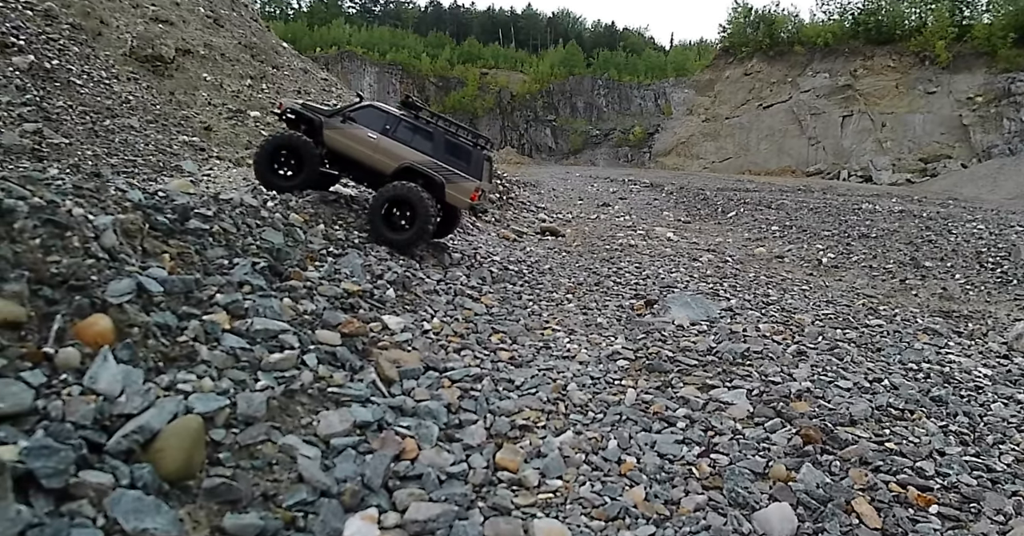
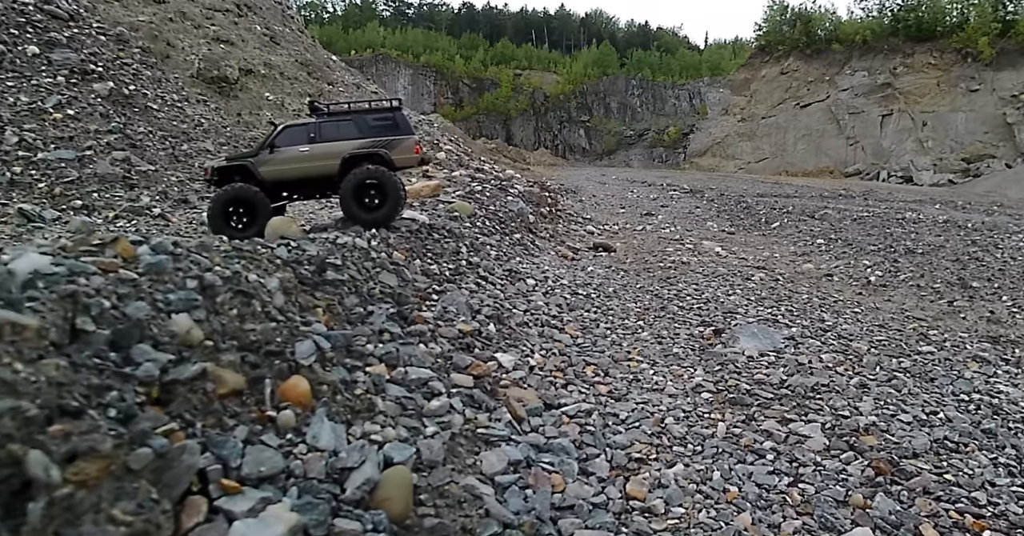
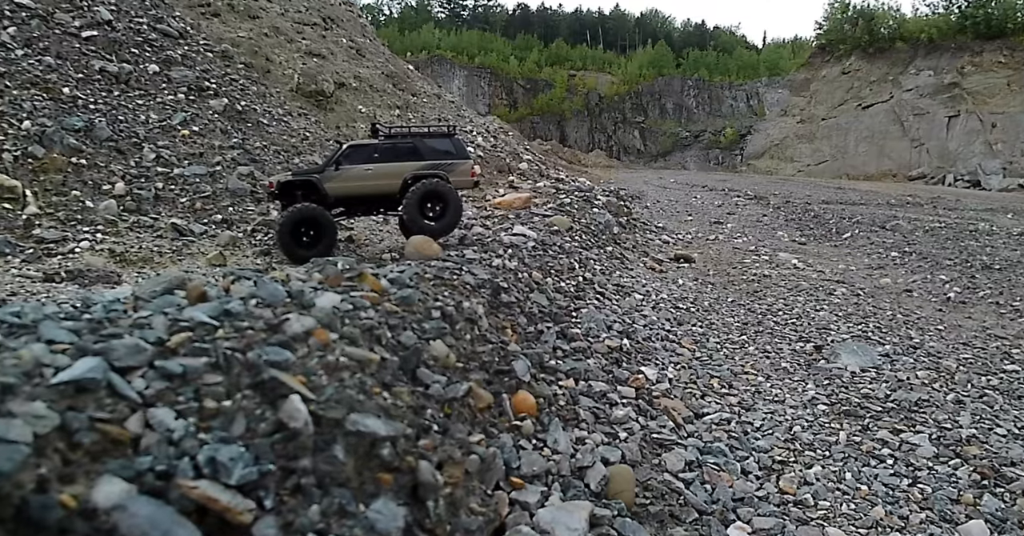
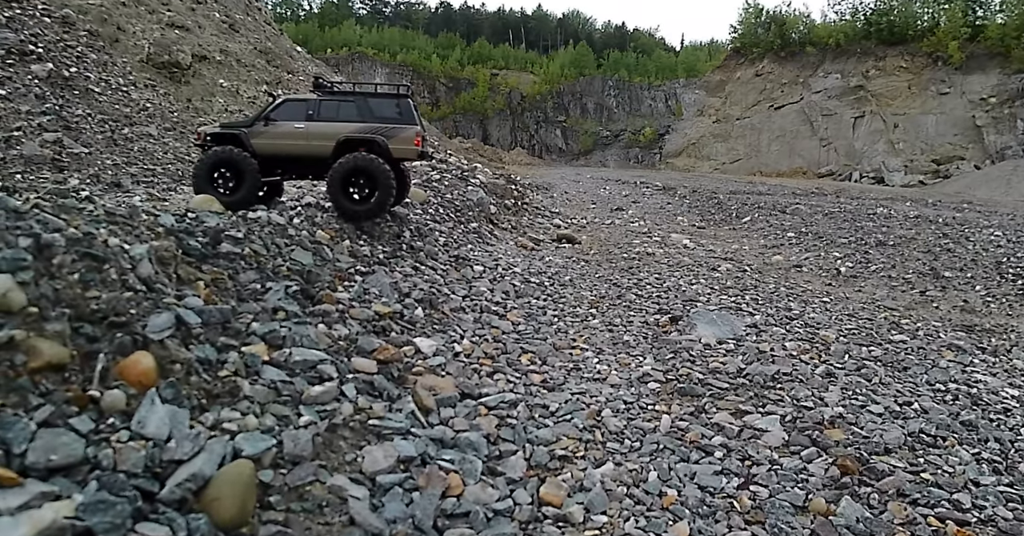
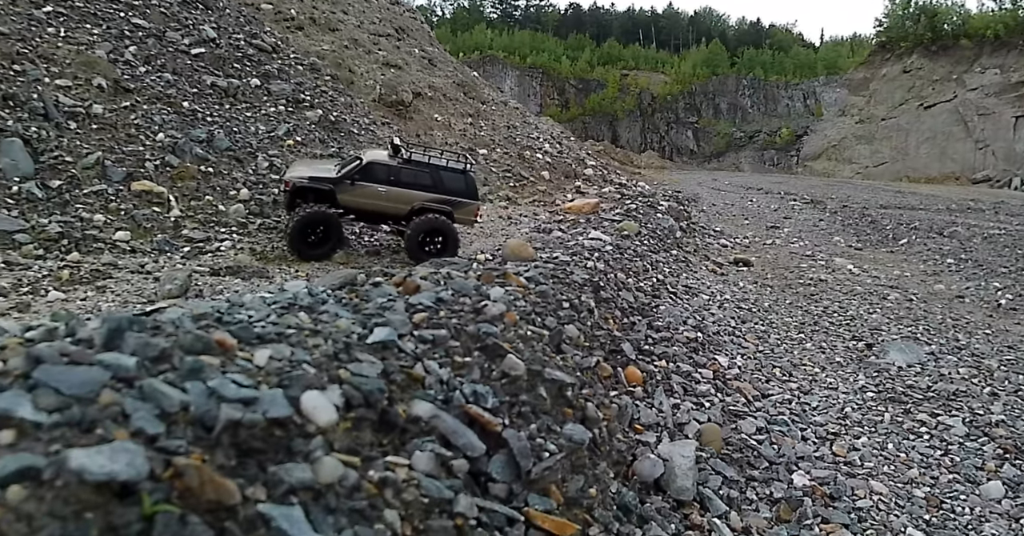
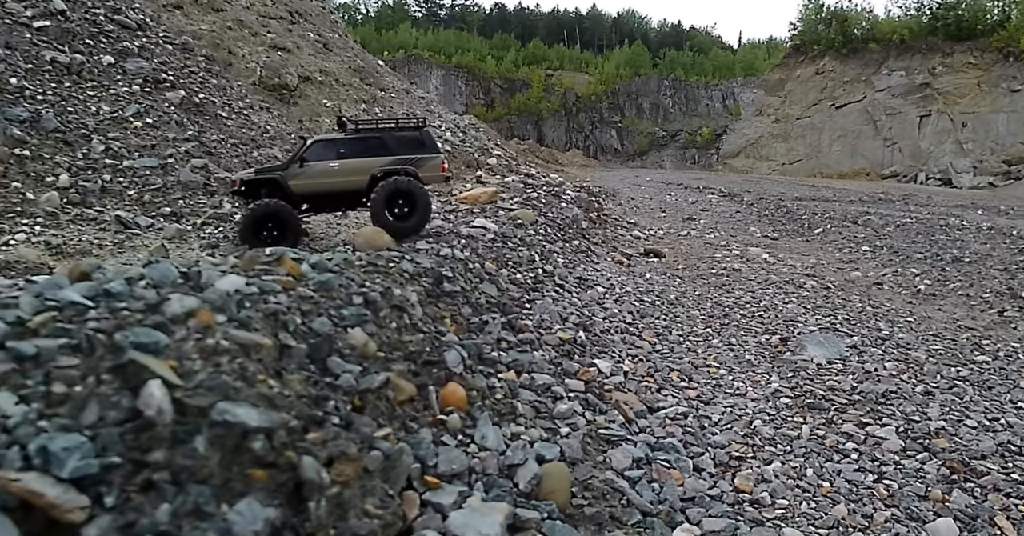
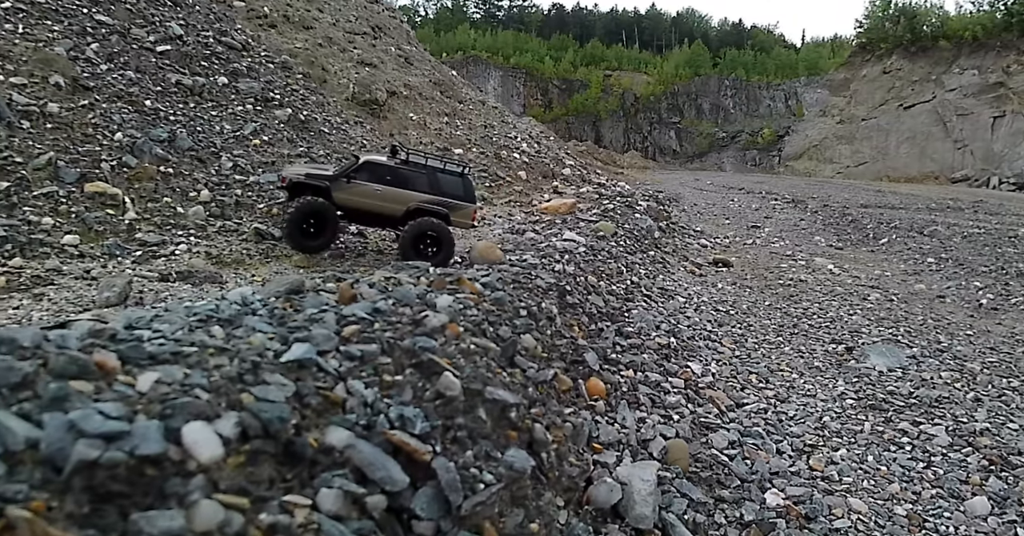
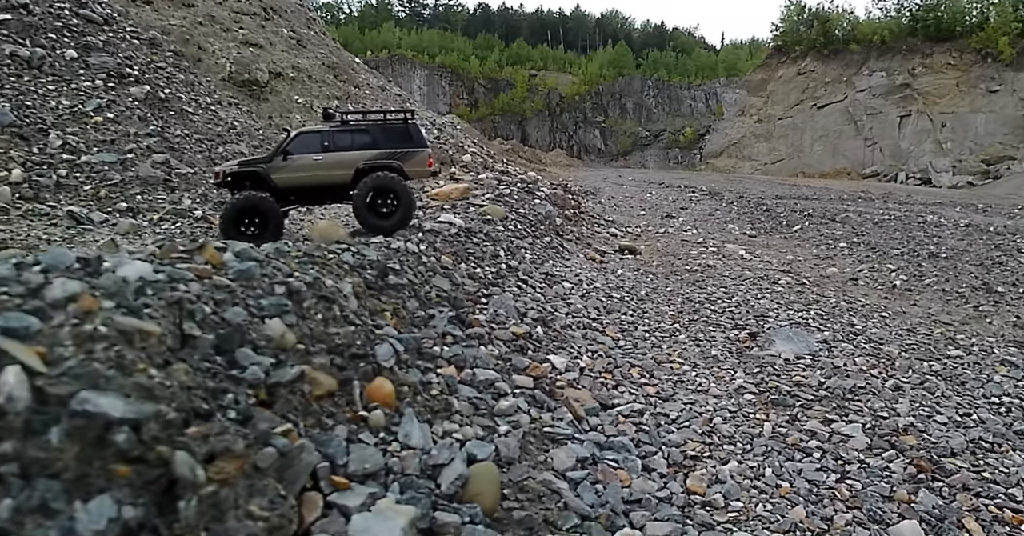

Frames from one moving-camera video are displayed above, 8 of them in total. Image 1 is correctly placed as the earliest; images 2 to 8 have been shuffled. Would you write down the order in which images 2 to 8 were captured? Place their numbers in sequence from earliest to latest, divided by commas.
4, 2, 8, 6, 3, 7, 5
